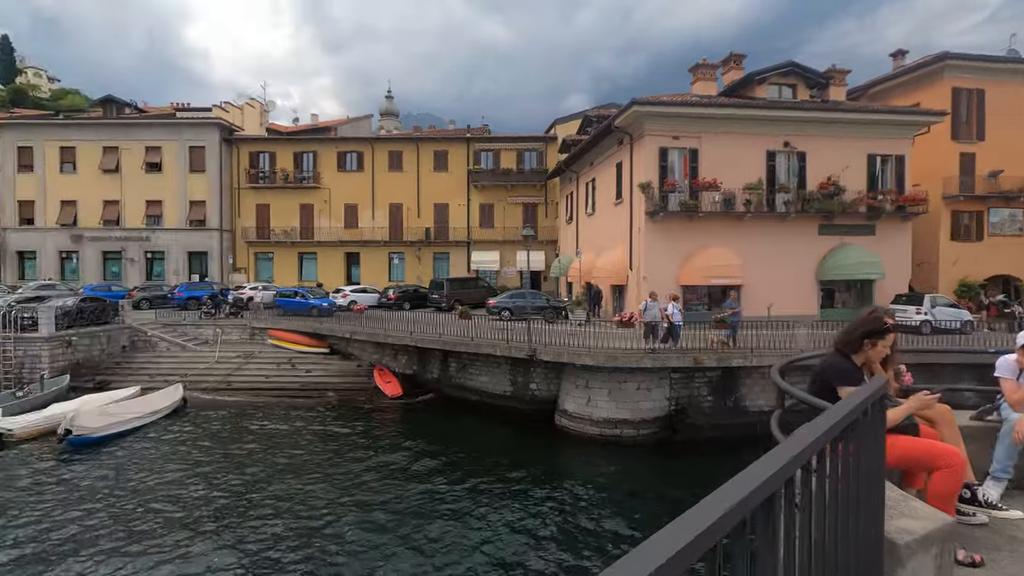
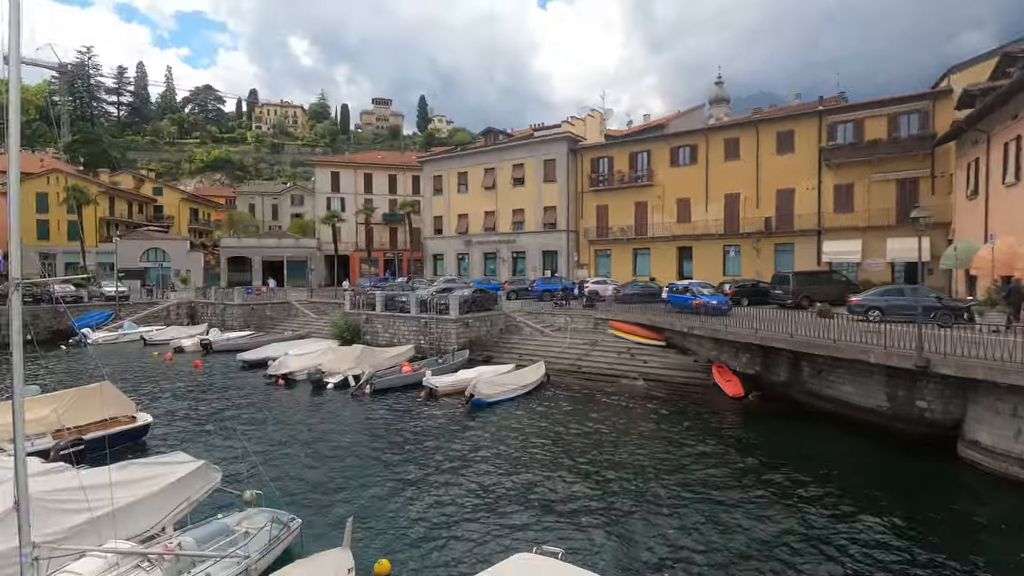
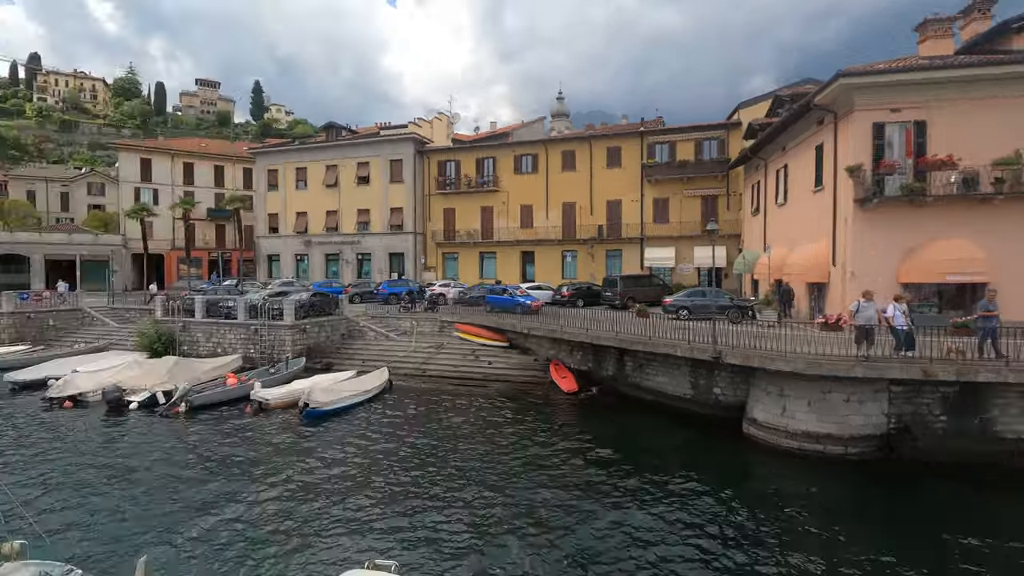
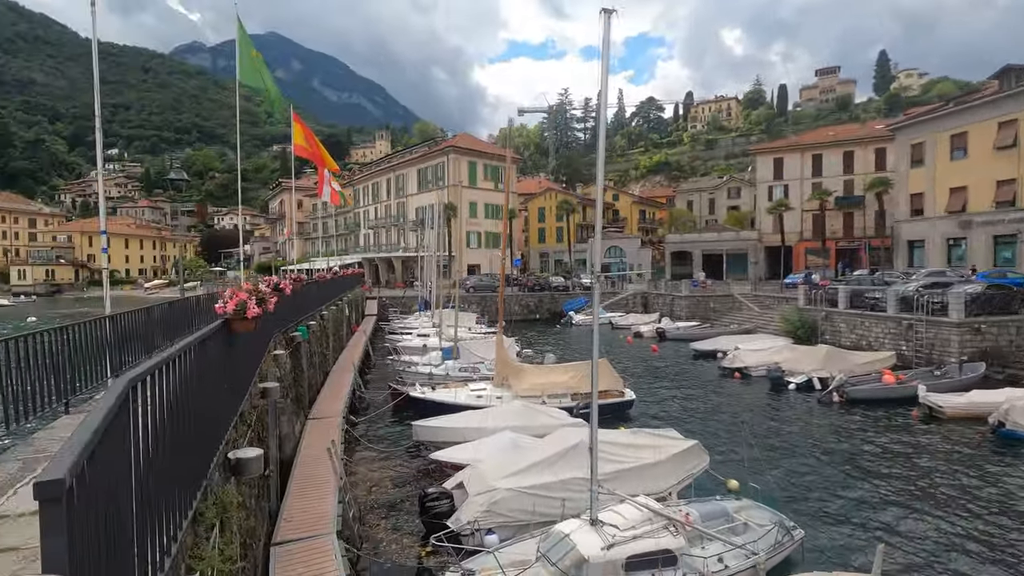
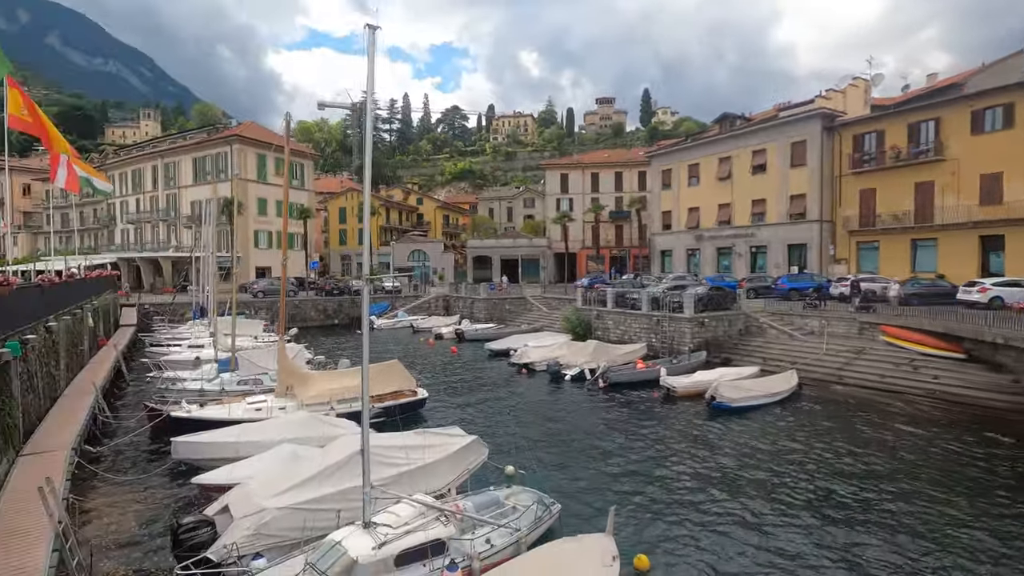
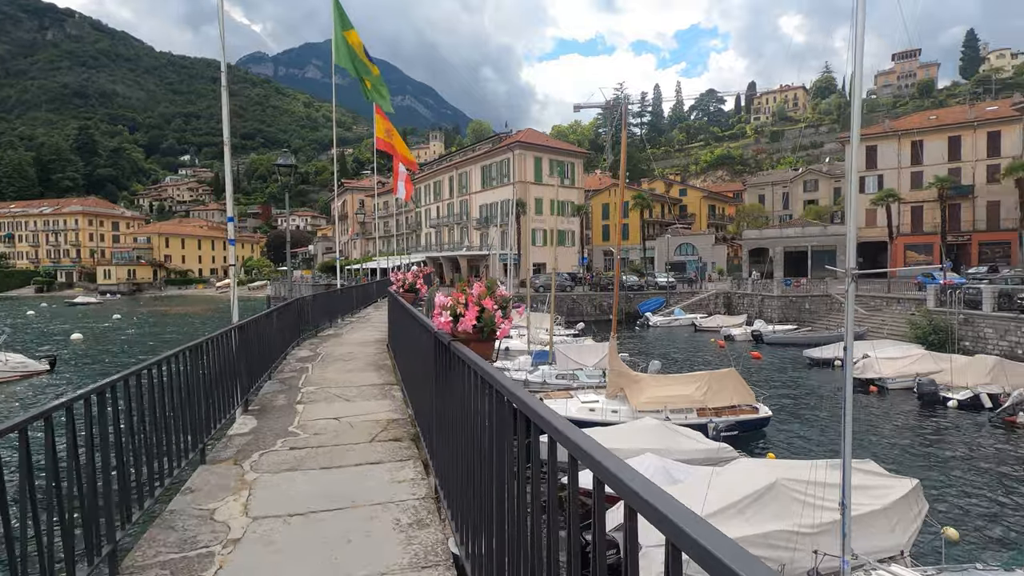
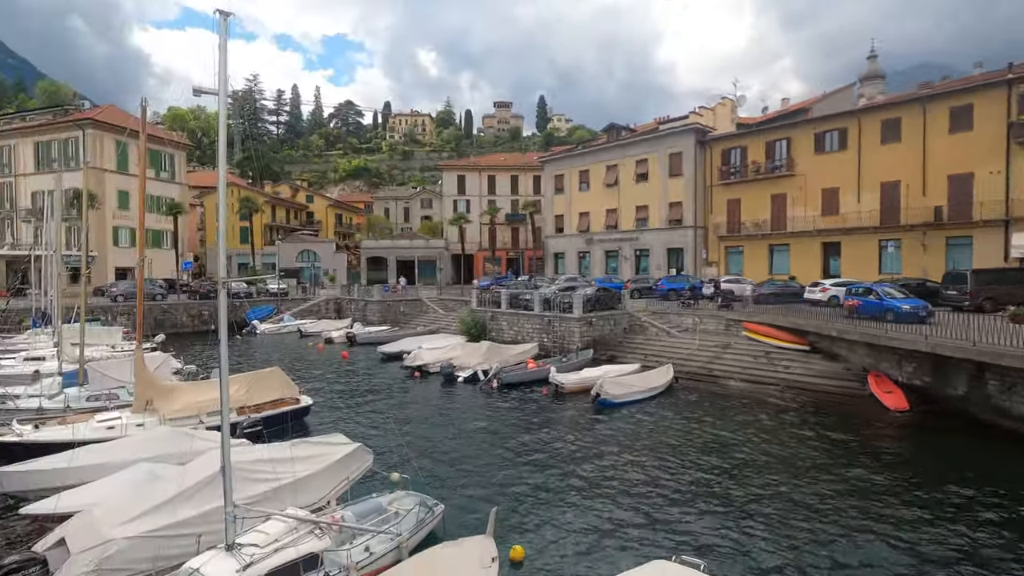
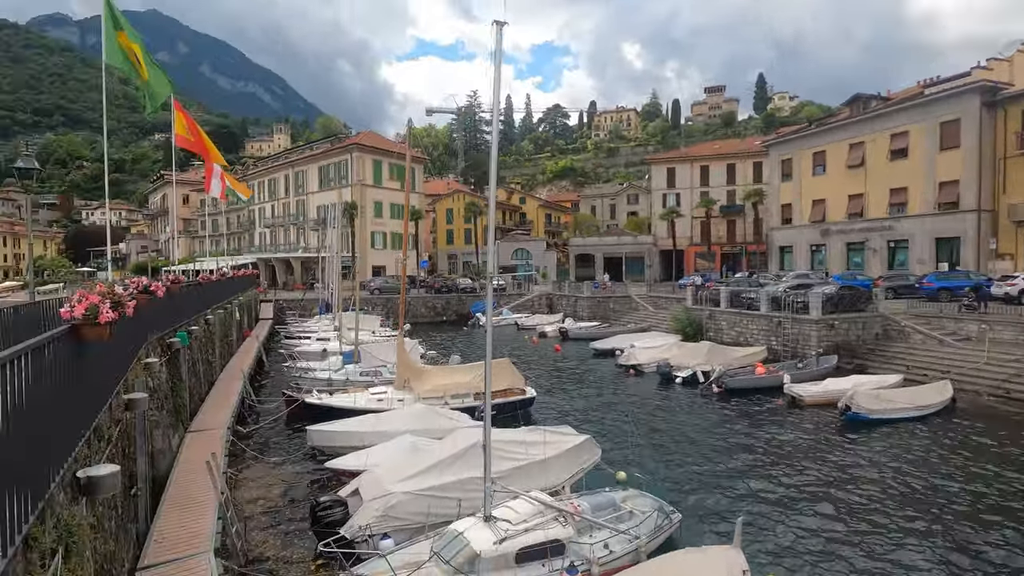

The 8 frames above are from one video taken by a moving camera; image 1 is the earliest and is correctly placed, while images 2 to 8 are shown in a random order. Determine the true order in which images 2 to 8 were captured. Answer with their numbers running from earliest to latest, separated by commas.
3, 2, 7, 5, 8, 4, 6
